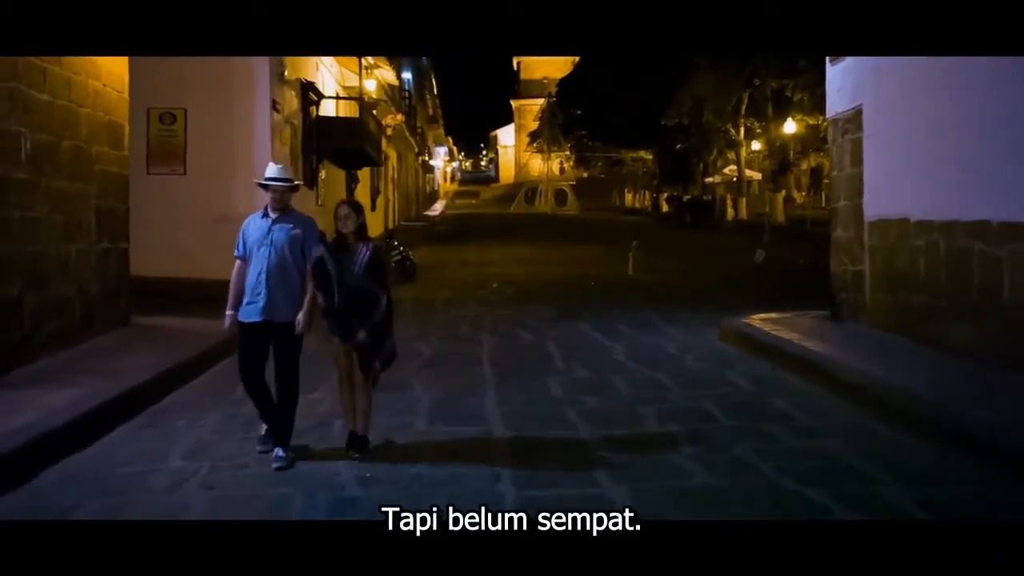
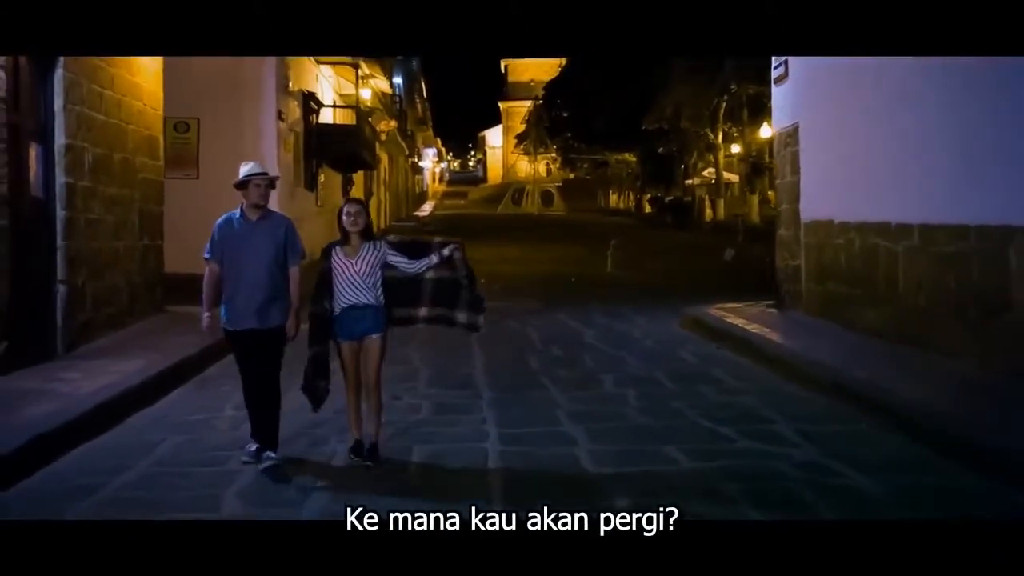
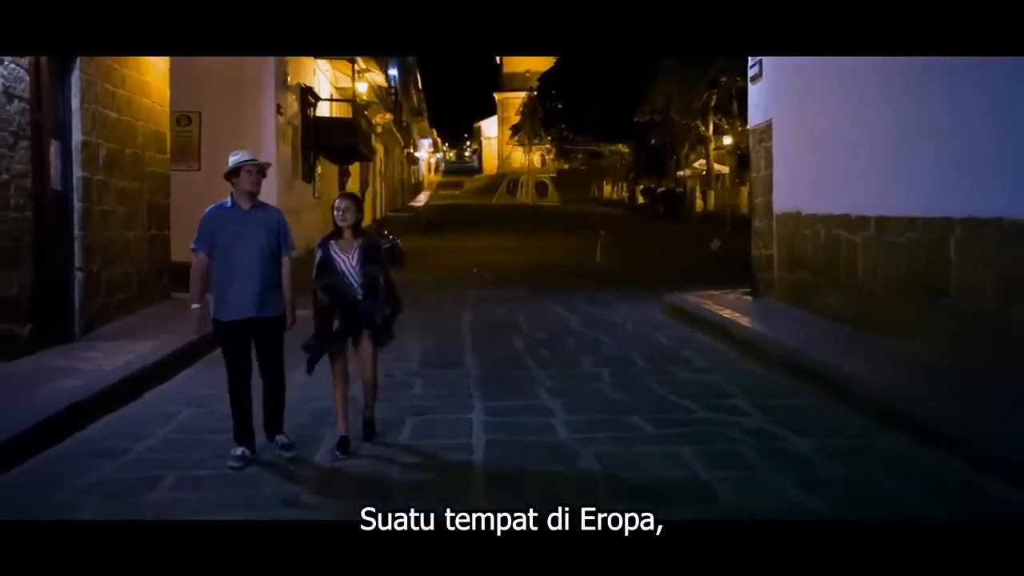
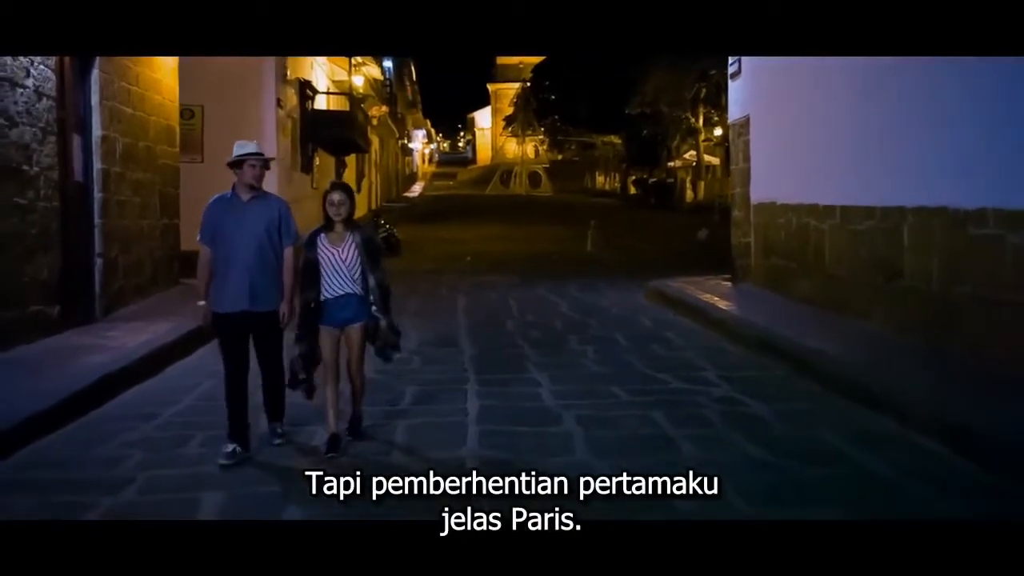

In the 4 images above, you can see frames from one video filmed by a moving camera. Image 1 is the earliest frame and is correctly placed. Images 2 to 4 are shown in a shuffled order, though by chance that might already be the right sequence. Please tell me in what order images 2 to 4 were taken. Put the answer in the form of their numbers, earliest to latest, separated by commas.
2, 3, 4
